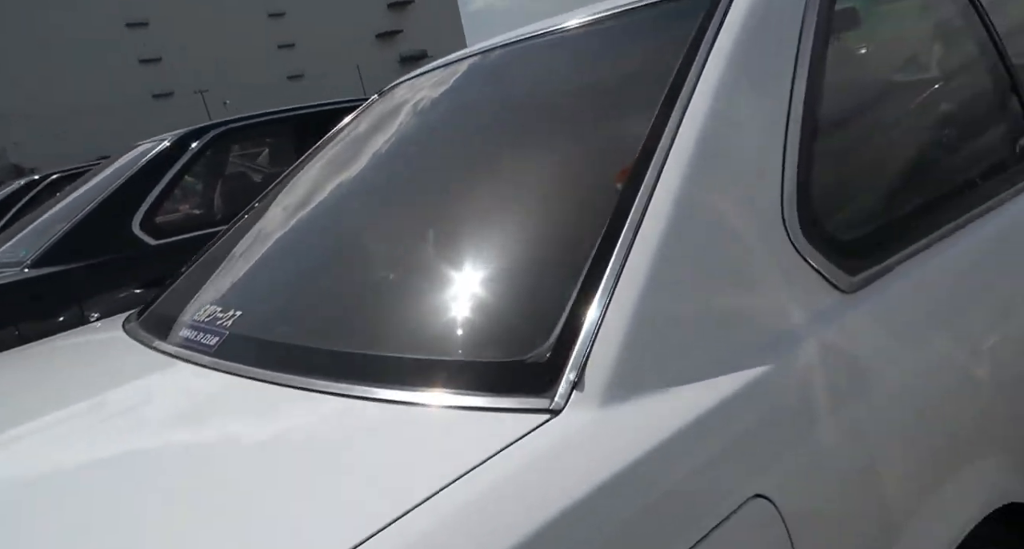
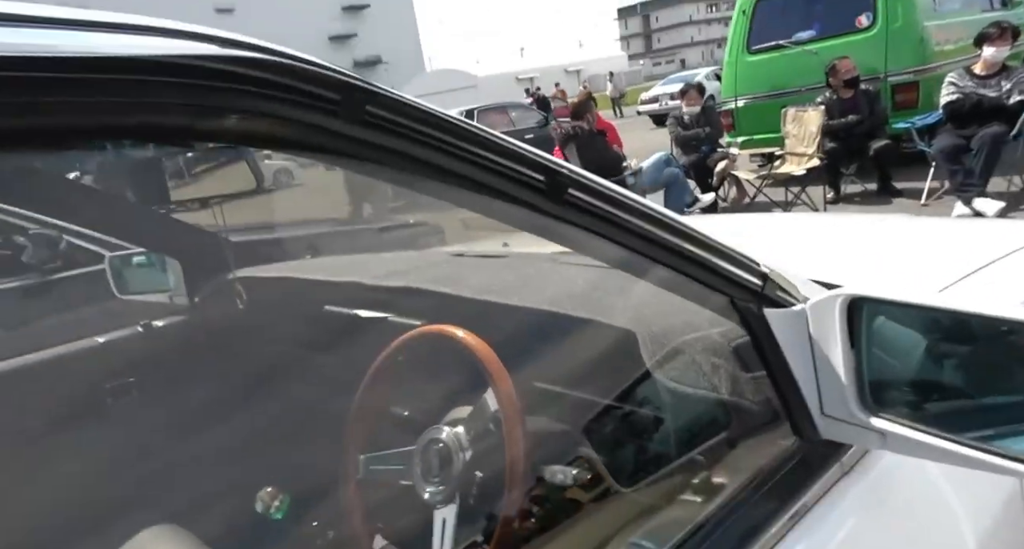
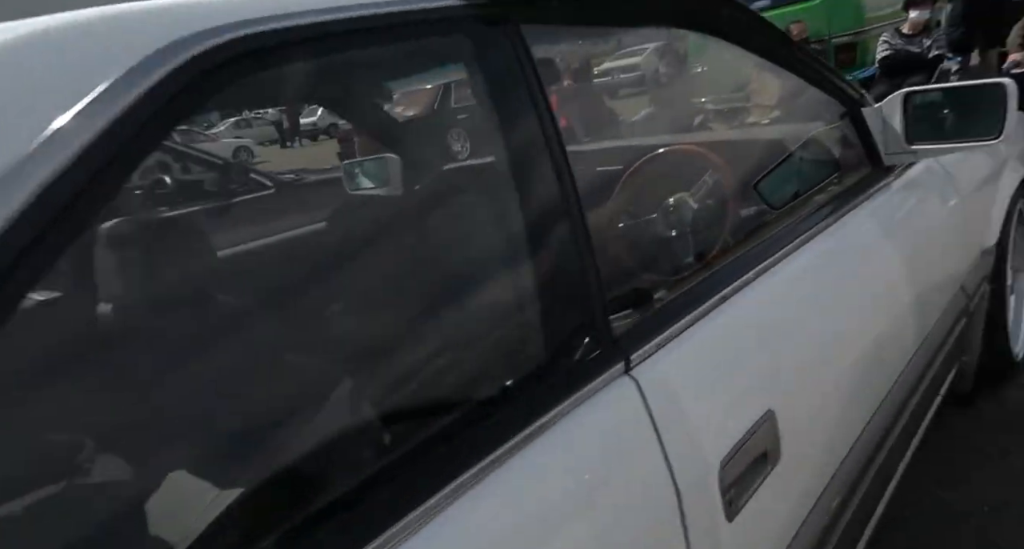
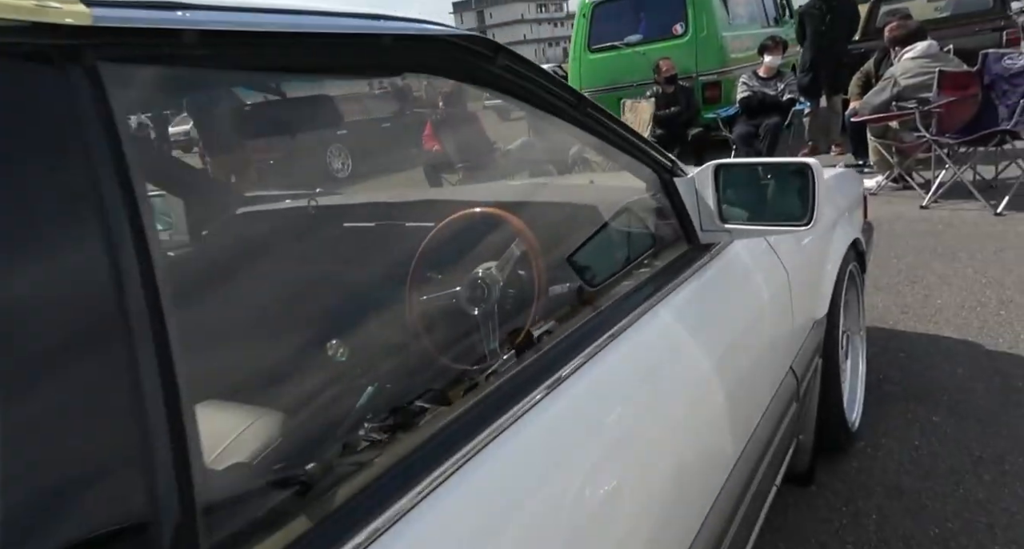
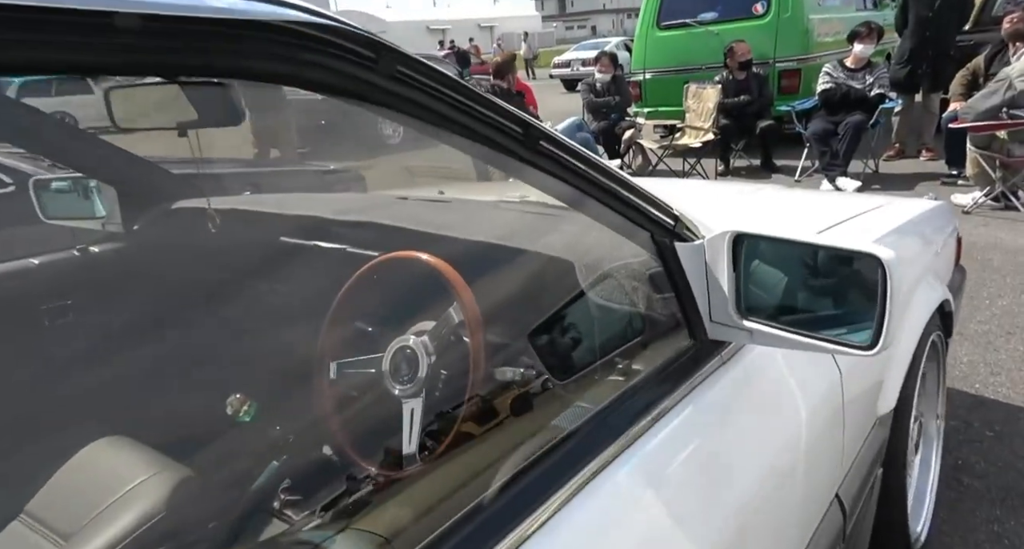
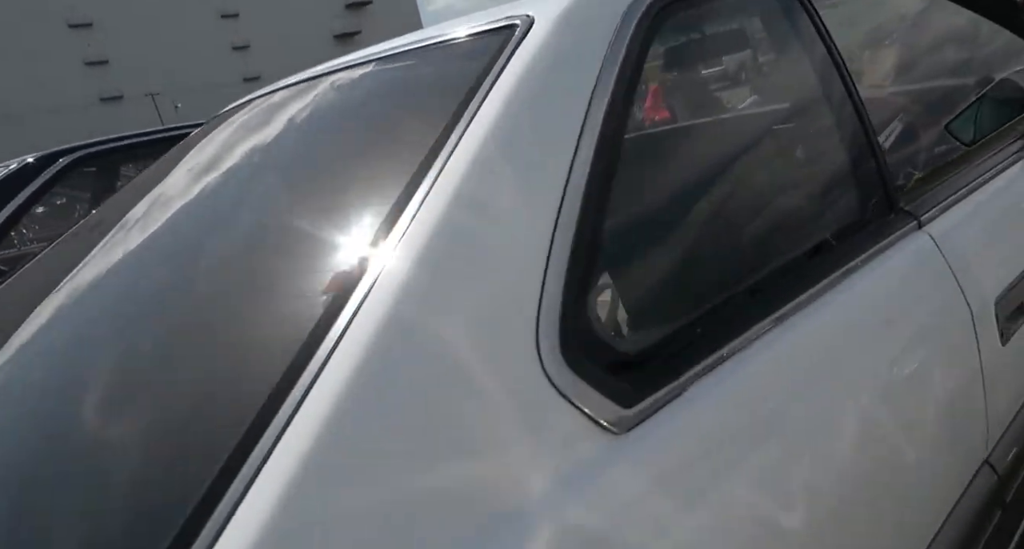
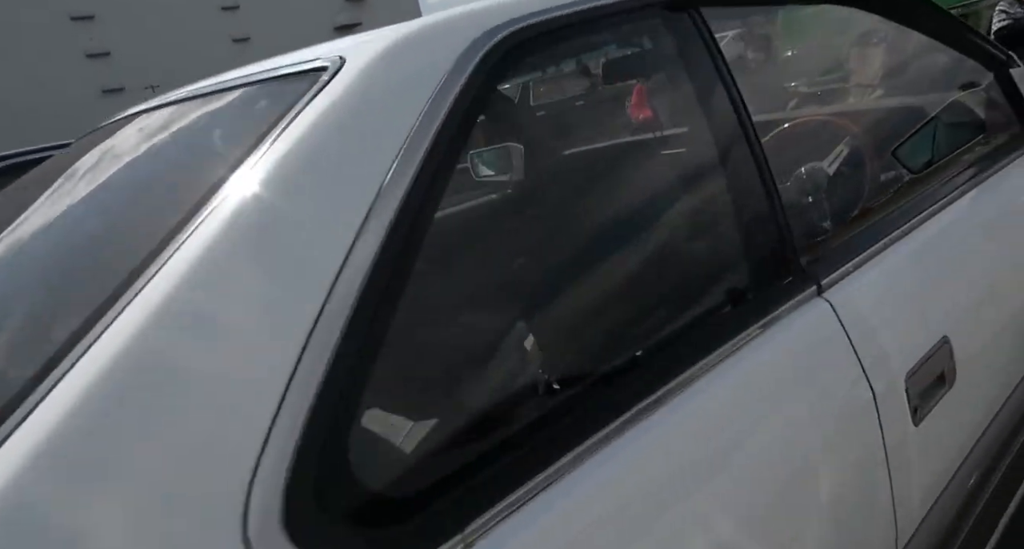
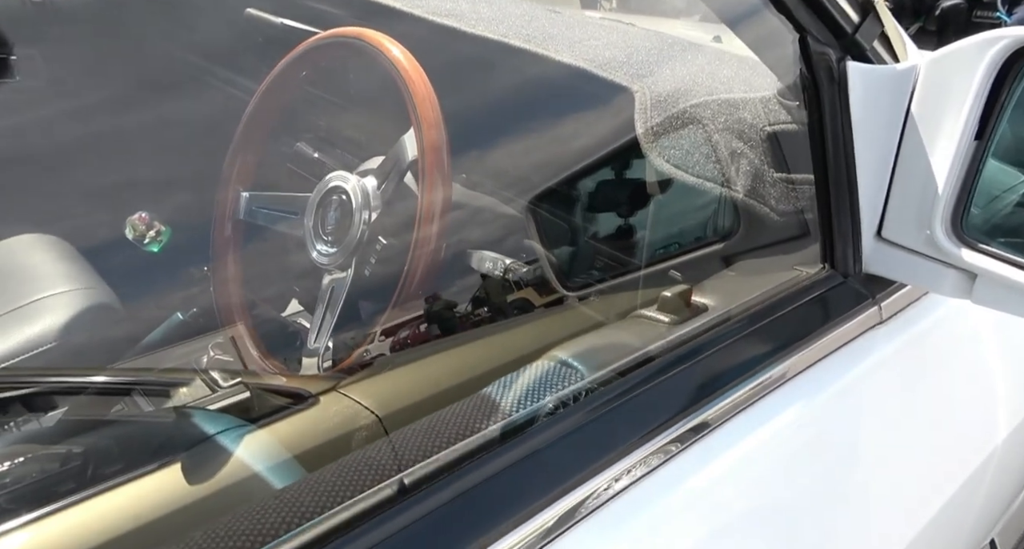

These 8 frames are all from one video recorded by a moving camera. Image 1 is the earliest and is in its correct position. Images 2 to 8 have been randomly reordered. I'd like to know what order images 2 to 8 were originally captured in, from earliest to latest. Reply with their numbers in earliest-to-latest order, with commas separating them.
6, 7, 3, 4, 5, 2, 8
